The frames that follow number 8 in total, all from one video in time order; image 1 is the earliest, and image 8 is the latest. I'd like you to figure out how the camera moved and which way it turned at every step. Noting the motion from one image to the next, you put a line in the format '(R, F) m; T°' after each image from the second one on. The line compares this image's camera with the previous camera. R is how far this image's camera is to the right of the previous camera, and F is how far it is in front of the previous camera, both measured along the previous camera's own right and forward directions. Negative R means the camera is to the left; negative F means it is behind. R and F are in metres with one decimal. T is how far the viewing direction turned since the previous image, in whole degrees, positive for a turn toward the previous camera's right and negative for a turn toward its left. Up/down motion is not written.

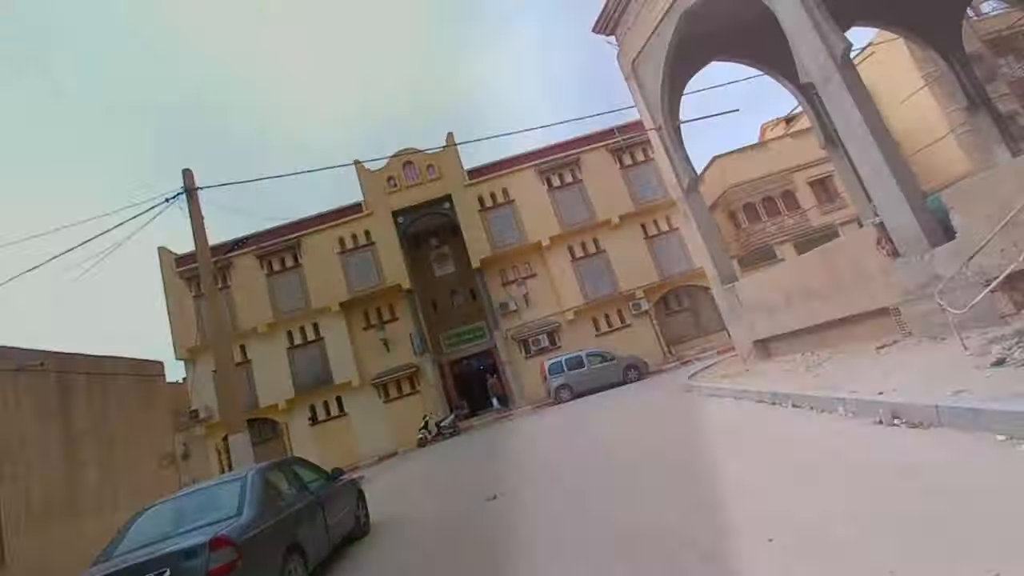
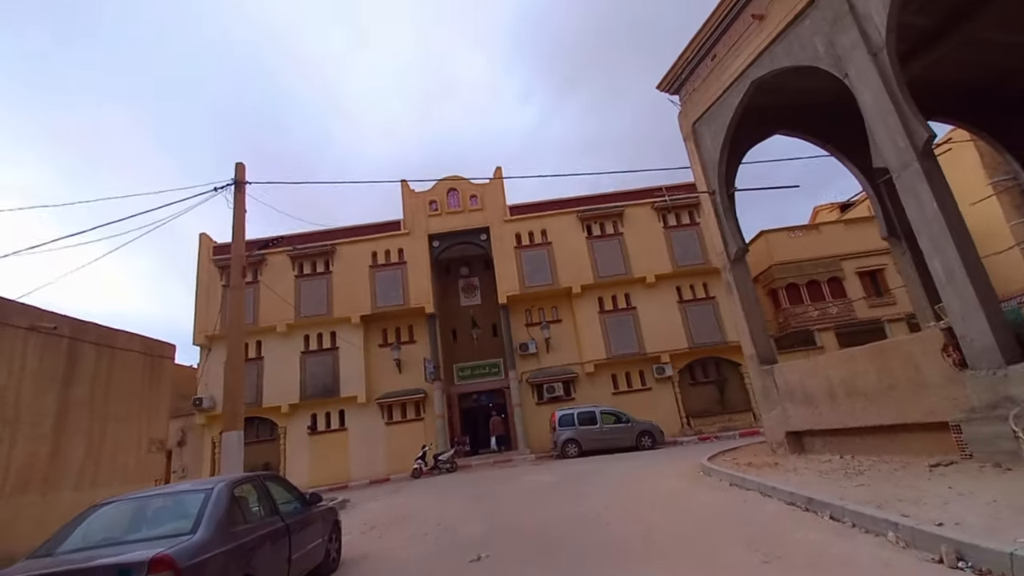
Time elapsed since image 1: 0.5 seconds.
(0.0, +0.5) m; -3°
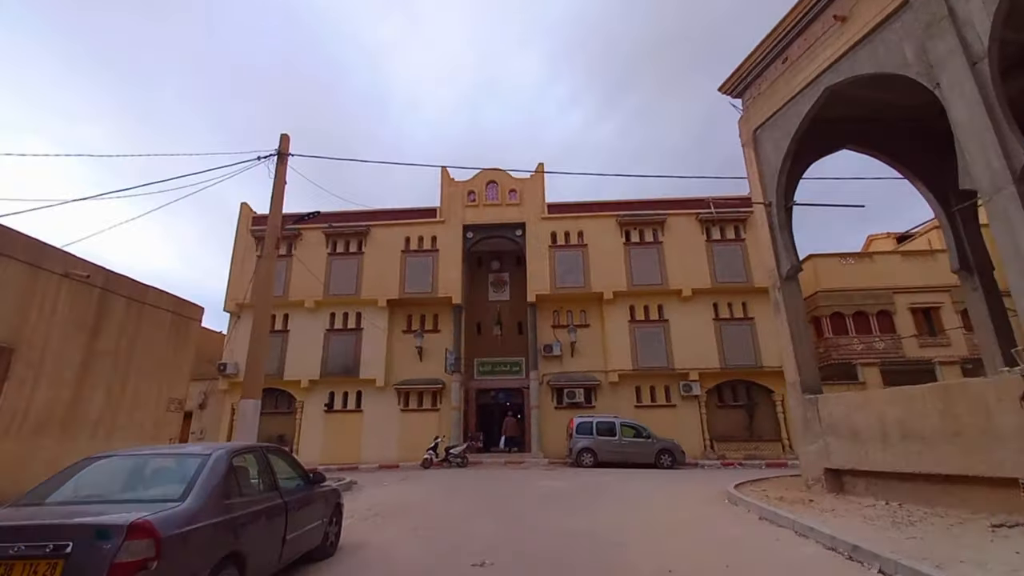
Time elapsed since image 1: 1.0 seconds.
(-0.1, +0.4) m; -3°
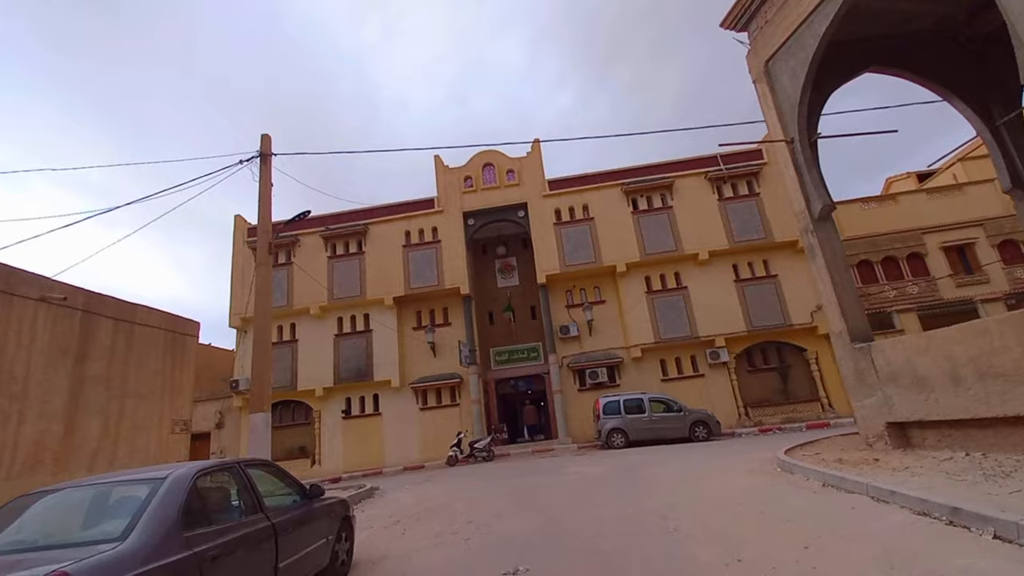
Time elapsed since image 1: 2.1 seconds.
(0.0, +0.9) m; -1°
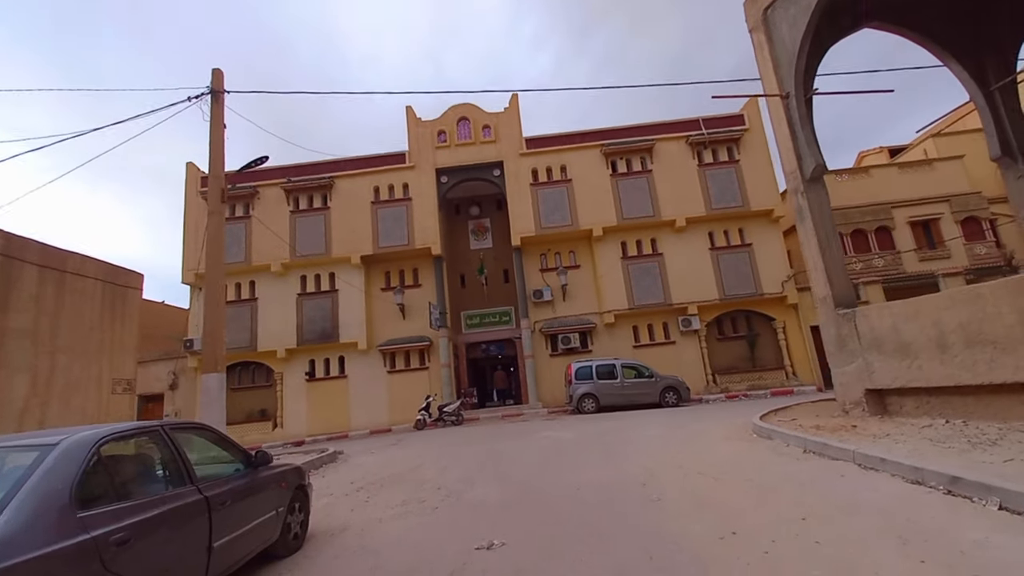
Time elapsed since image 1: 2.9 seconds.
(-0.1, +0.6) m; +3°
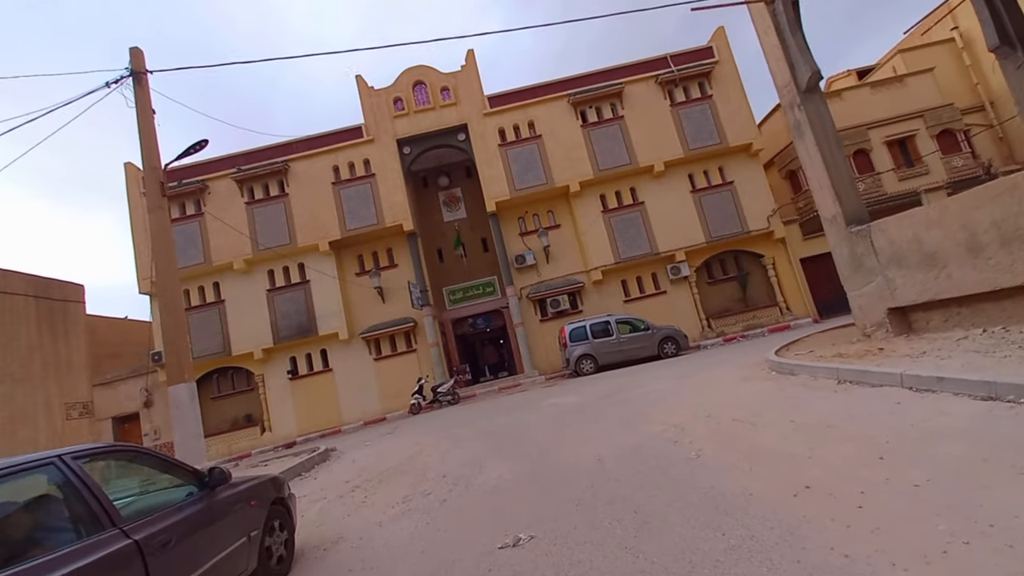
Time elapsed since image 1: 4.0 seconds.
(-0.1, +0.9) m; +2°
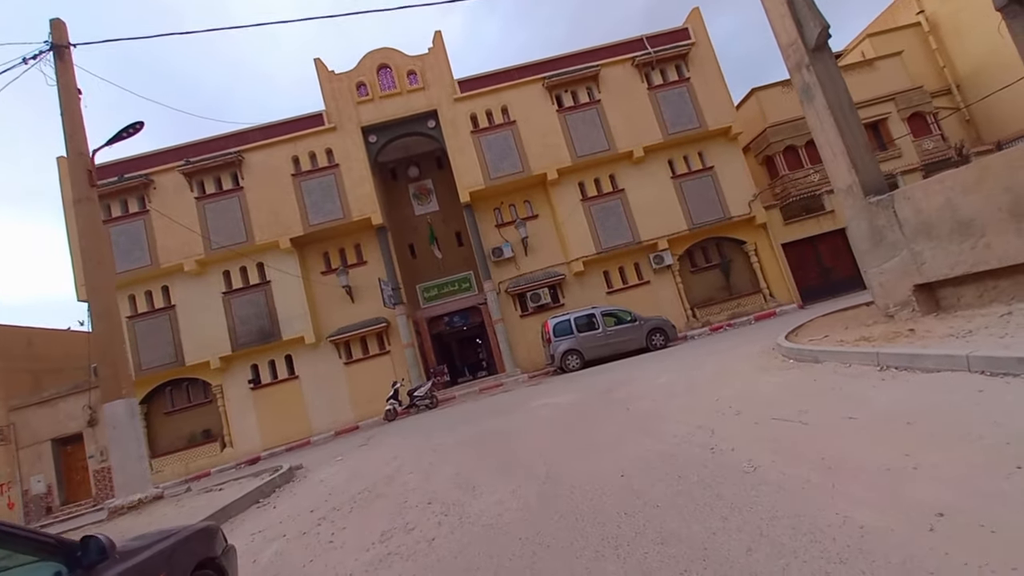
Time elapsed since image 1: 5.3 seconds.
(-0.2, +1.0) m; +3°
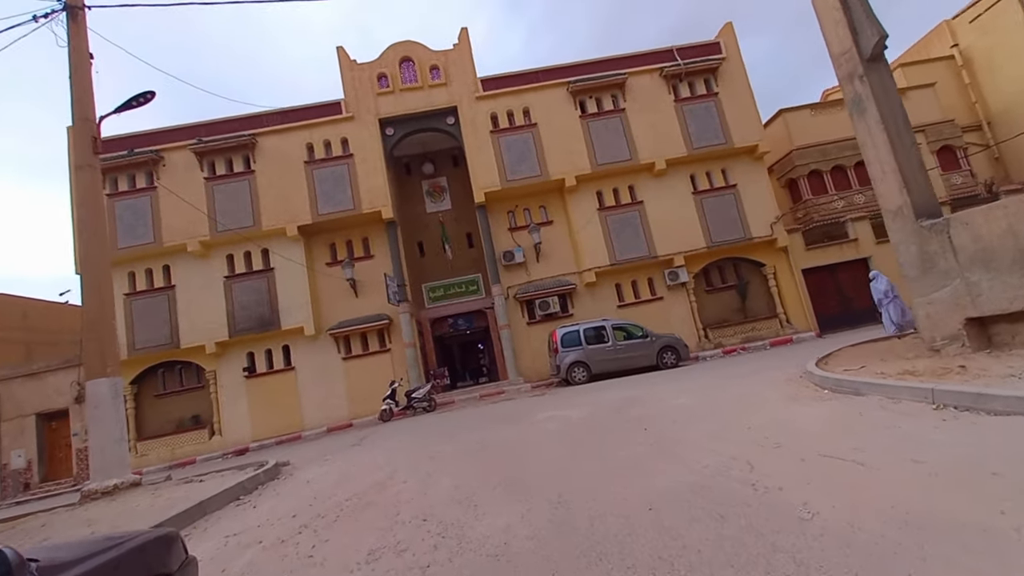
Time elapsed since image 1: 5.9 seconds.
(-0.2, +0.5) m; -1°
